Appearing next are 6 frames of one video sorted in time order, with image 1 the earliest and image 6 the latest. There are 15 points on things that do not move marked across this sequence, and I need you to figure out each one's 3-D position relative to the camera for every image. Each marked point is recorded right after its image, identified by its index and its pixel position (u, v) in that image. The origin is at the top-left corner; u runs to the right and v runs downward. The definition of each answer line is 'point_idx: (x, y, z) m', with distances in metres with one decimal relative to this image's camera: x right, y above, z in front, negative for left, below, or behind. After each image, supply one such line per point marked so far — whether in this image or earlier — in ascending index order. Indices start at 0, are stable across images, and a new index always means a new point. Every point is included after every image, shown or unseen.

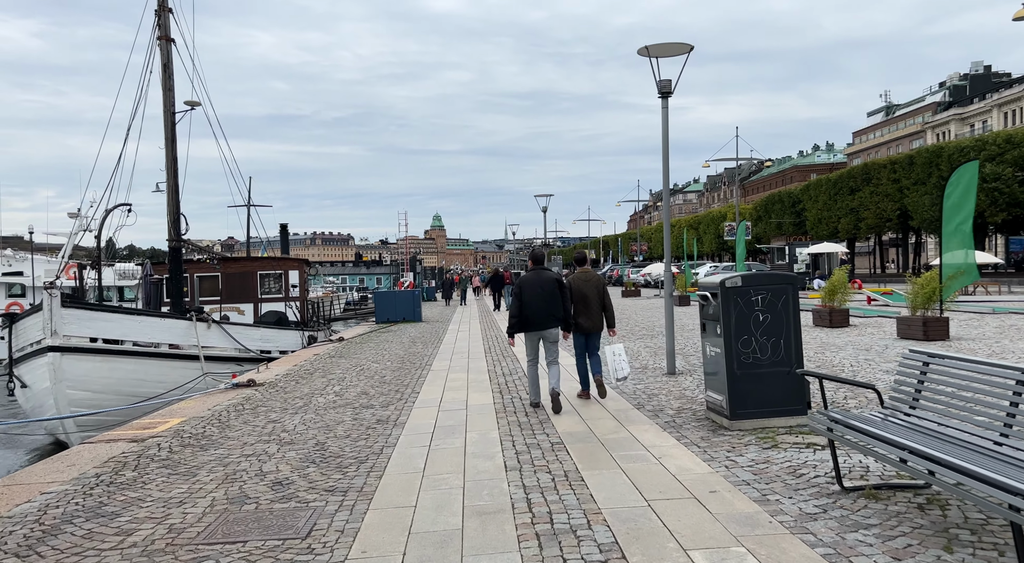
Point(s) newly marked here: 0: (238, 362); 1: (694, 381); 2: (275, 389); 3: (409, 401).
0: (-6.4, -1.9, +17.5) m
1: (+2.4, -1.3, +10.1) m
2: (-3.5, -1.6, +11.2) m
3: (-1.3, -1.5, +9.7) m
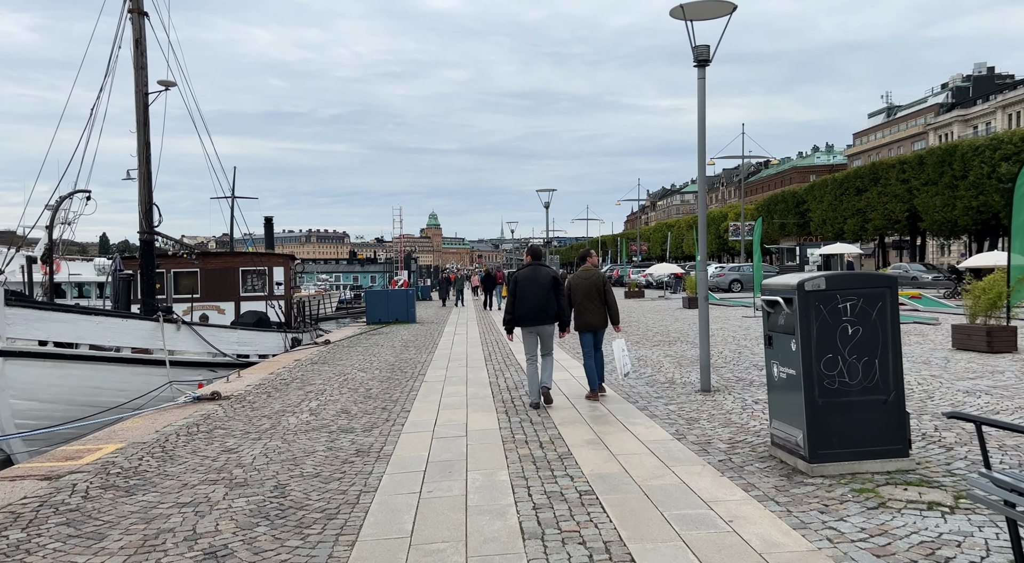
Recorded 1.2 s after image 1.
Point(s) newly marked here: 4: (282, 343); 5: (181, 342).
0: (-6.3, -1.8, +15.9) m
1: (+2.5, -1.3, +8.5) m
2: (-3.4, -1.6, +9.6) m
3: (-1.2, -1.5, +8.1) m
4: (-5.6, -1.5, +18.6) m
5: (-6.6, -1.2, +15.2) m
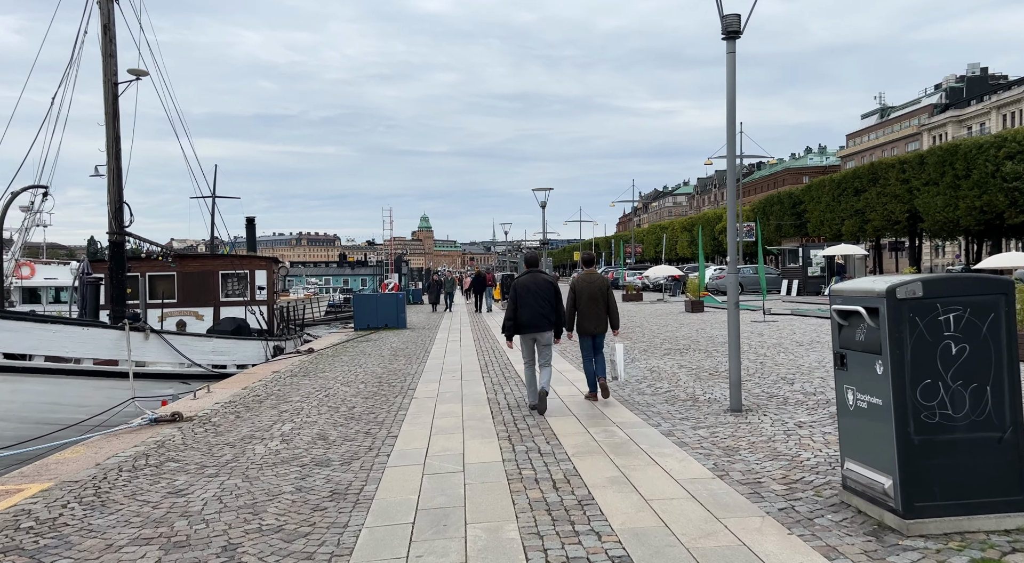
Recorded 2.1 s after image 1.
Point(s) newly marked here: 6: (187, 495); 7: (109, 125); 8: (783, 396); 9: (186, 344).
0: (-6.4, -1.9, +14.7) m
1: (+2.6, -1.4, +7.4) m
2: (-3.4, -1.6, +8.4) m
3: (-1.2, -1.6, +7.0) m
4: (-5.7, -1.6, +17.3) m
5: (-6.7, -1.3, +13.9) m
6: (-2.4, -1.6, +5.7) m
7: (-8.9, +3.5, +16.7) m
8: (+3.2, -1.3, +8.8) m
9: (-6.5, -1.2, +15.0) m
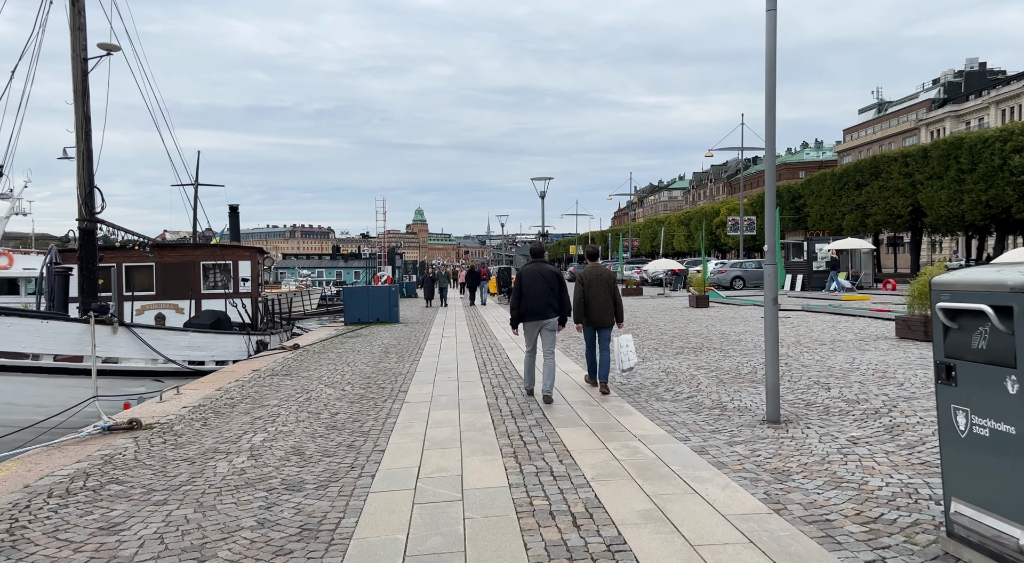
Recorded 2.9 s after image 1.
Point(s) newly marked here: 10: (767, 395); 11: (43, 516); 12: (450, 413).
0: (-6.4, -1.7, +13.6) m
1: (+2.6, -1.3, +6.4) m
2: (-3.4, -1.5, +7.3) m
3: (-1.1, -1.5, +5.9) m
4: (-5.7, -1.4, +16.2) m
5: (-6.7, -1.1, +12.8) m
6: (-2.4, -1.5, +4.6) m
7: (-8.9, +3.7, +15.6) m
8: (+3.2, -1.3, +7.8) m
9: (-6.5, -1.1, +13.9) m
10: (+2.4, -1.1, +7.0) m
11: (-3.0, -1.5, +4.9) m
12: (-0.7, -1.4, +8.2) m
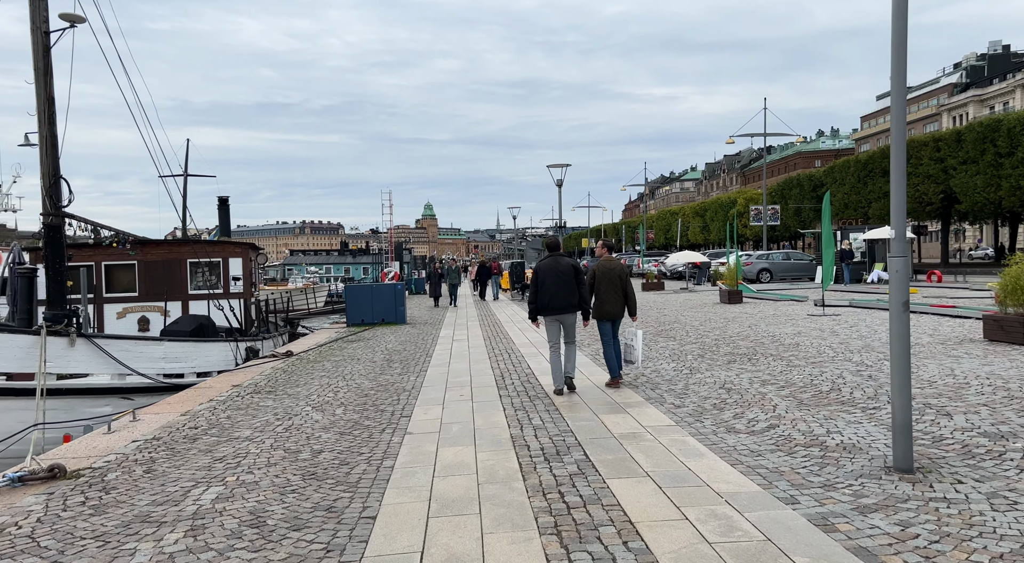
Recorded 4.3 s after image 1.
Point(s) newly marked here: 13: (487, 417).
0: (-6.0, -1.8, +11.8) m
1: (+2.8, -1.3, +4.5) m
2: (-3.1, -1.6, +5.5) m
3: (-0.9, -1.5, +4.1) m
4: (-5.4, -1.4, +14.5) m
5: (-6.3, -1.2, +11.1) m
6: (-2.2, -1.6, +2.8) m
7: (-8.6, +3.6, +13.8) m
8: (+3.5, -1.2, +5.9) m
9: (-6.1, -1.1, +12.1) m
10: (+2.6, -1.0, +5.1) m
11: (-2.8, -1.6, +3.1) m
12: (-0.4, -1.4, +6.4) m
13: (-0.3, -1.4, +7.9) m
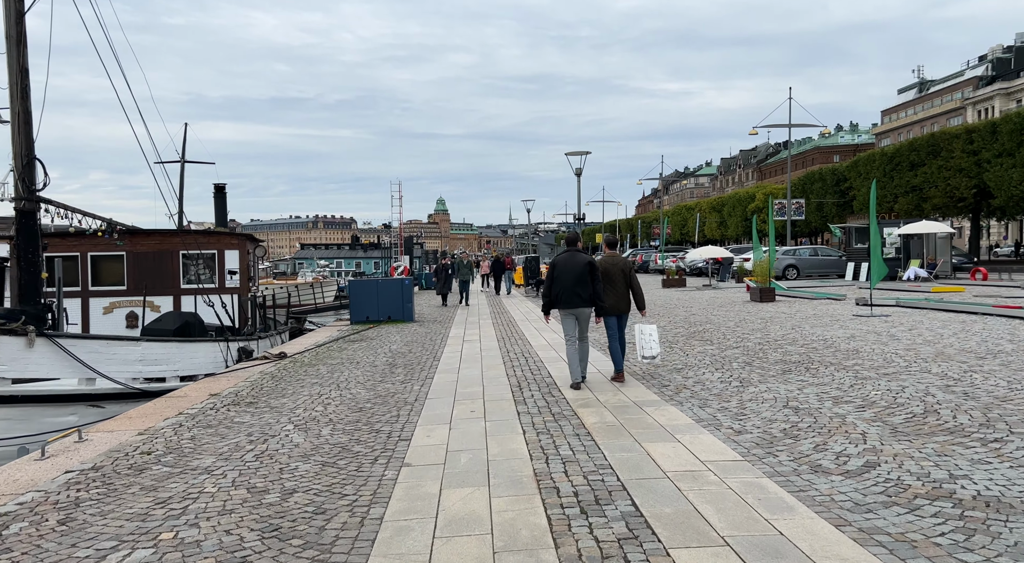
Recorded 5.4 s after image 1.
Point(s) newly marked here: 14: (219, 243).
0: (-5.8, -1.7, +10.4) m
1: (+3.0, -1.3, +2.9) m
2: (-2.9, -1.5, +4.1) m
3: (-0.8, -1.5, +2.6) m
4: (-5.1, -1.3, +13.1) m
5: (-6.1, -1.1, +9.7) m
6: (-2.1, -1.6, +1.4) m
7: (-8.3, +3.7, +12.5) m
8: (+3.6, -1.2, +4.4) m
9: (-5.9, -1.0, +10.7) m
10: (+2.8, -1.0, +3.6) m
11: (-2.7, -1.6, +1.7) m
12: (-0.2, -1.4, +4.9) m
13: (-0.1, -1.3, +6.4) m
14: (-6.5, +0.9, +16.6) m
